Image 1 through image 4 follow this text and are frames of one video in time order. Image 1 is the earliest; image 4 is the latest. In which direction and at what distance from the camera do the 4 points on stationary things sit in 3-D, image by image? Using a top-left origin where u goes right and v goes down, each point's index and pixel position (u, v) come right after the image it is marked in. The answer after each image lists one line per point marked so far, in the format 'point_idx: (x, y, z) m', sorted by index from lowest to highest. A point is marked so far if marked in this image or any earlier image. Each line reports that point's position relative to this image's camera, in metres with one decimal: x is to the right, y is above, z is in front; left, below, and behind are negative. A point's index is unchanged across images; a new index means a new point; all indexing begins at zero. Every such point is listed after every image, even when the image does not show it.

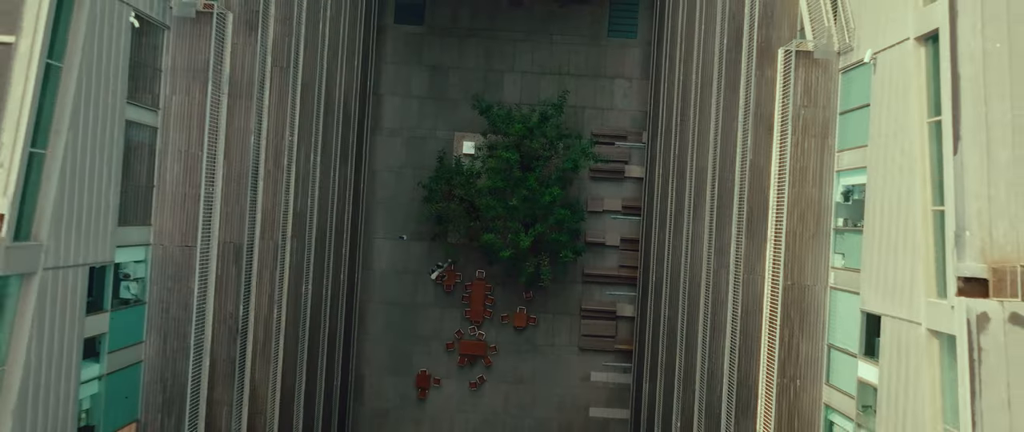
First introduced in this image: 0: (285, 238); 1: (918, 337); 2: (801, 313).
0: (-5.0, -0.5, +15.0) m
1: (+5.0, -1.5, +8.6) m
2: (+4.5, -1.5, +10.8) m
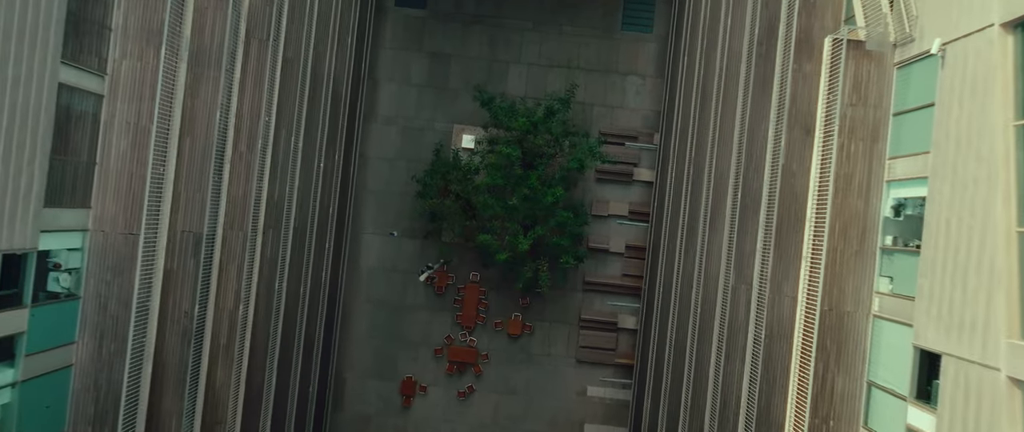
0: (-5.0, -0.2, +13.5) m
1: (+4.9, -1.7, +7.1) m
2: (+4.4, -1.7, +9.3) m
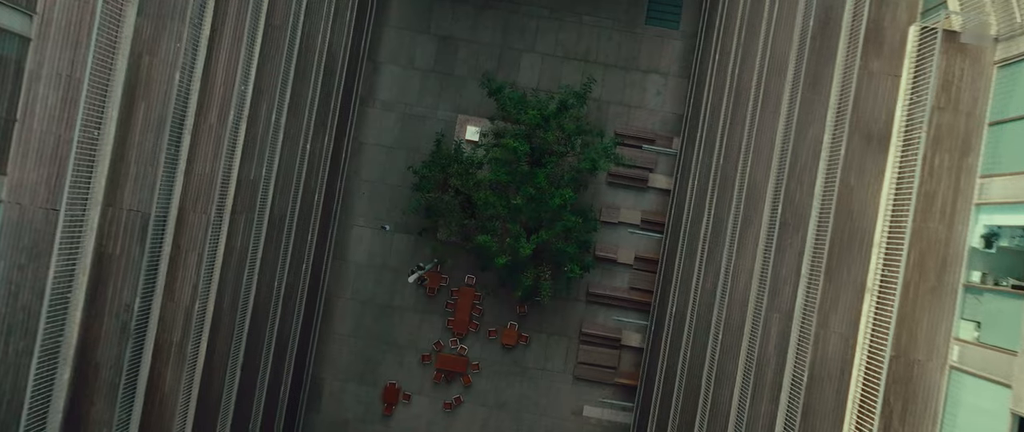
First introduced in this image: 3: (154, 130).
0: (-5.0, +0.1, +11.8) m
1: (+4.9, -2.0, +5.4) m
2: (+4.4, -2.0, +7.7) m
3: (-4.9, +1.2, +9.4) m
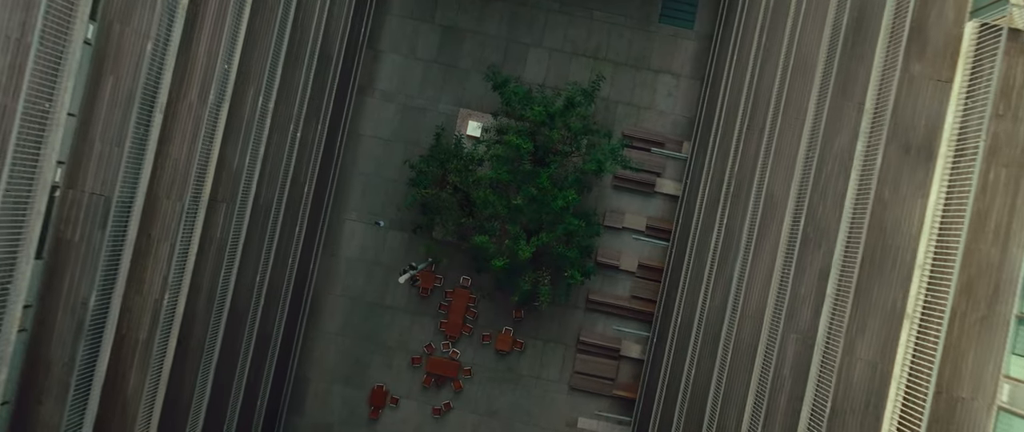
0: (-5.0, +0.2, +11.0) m
1: (+4.8, -2.3, +4.5) m
2: (+4.3, -2.2, +6.8) m
3: (-4.9, +1.4, +8.6) m
